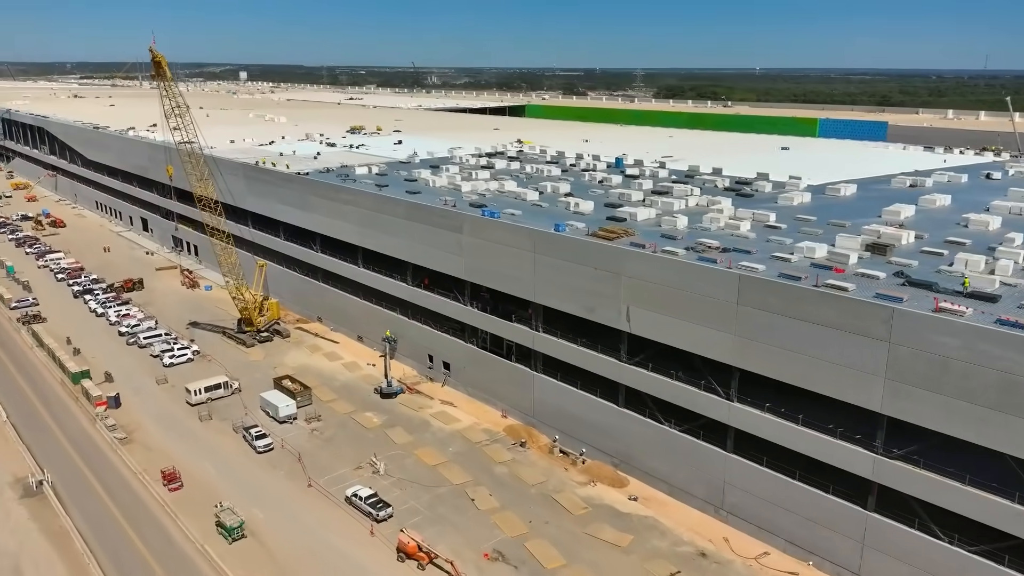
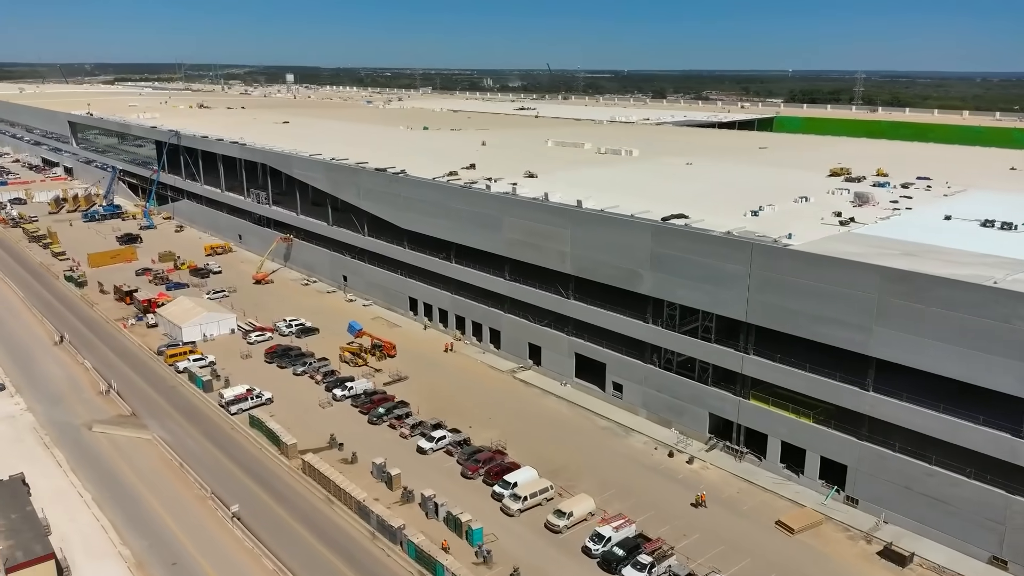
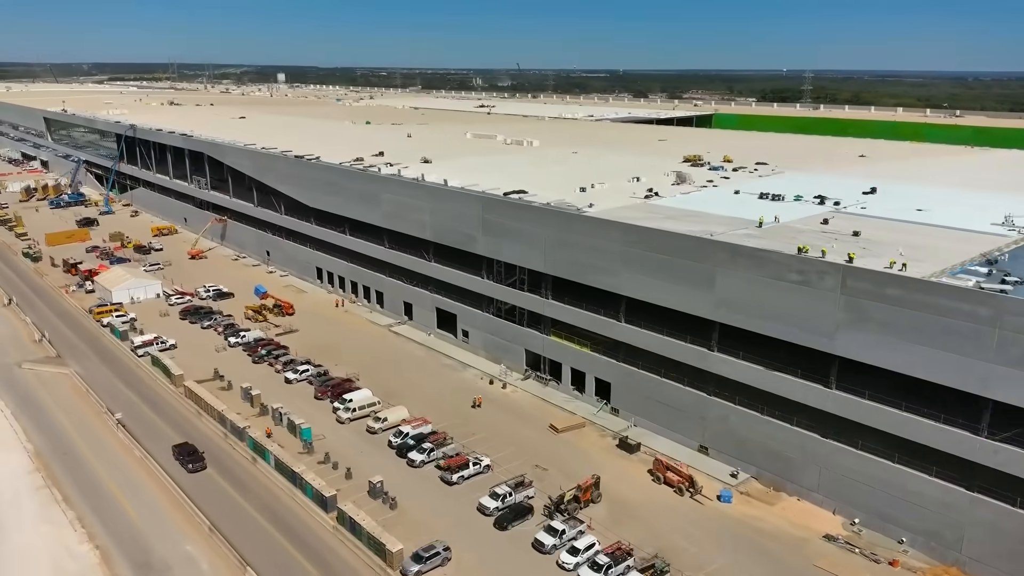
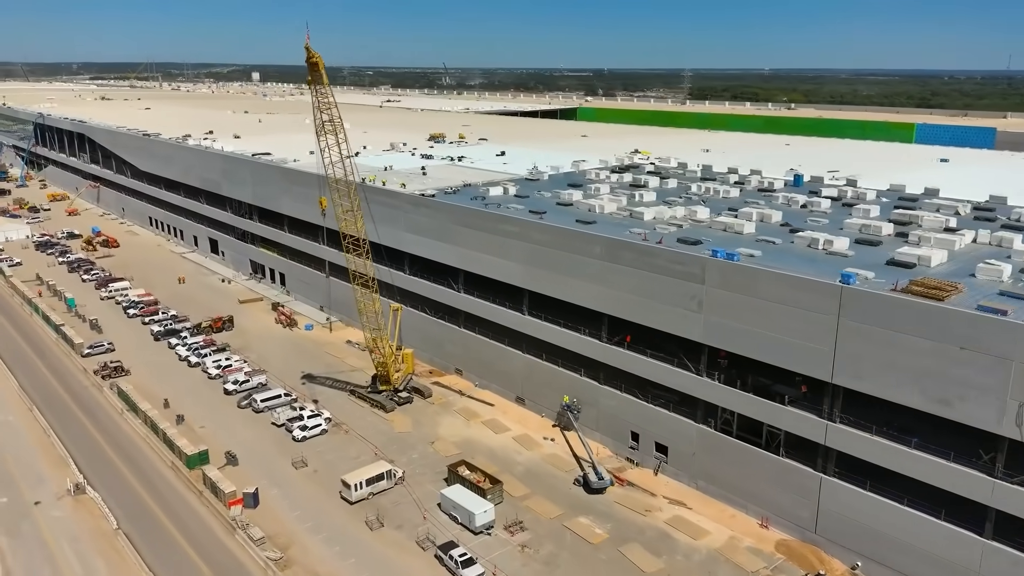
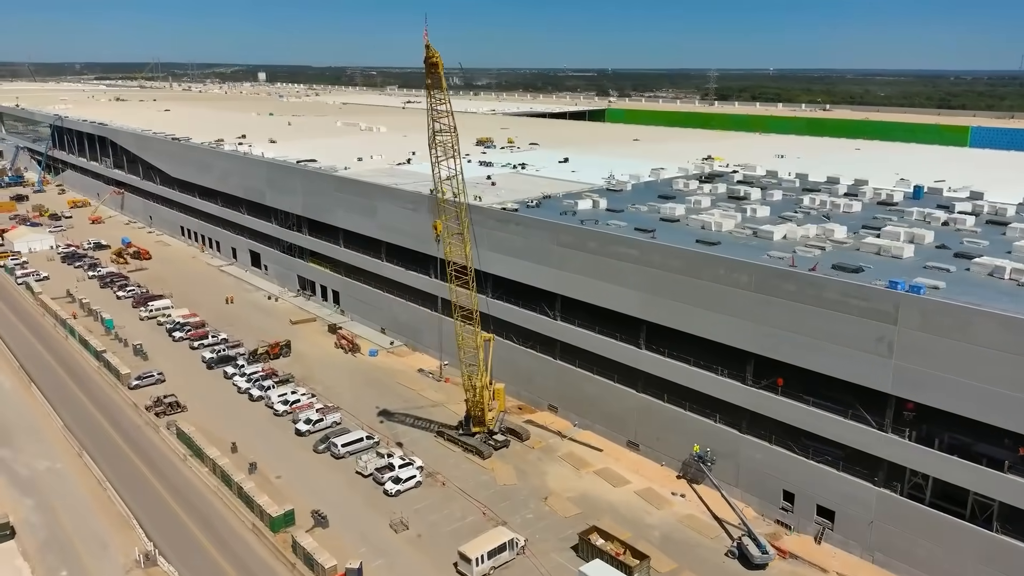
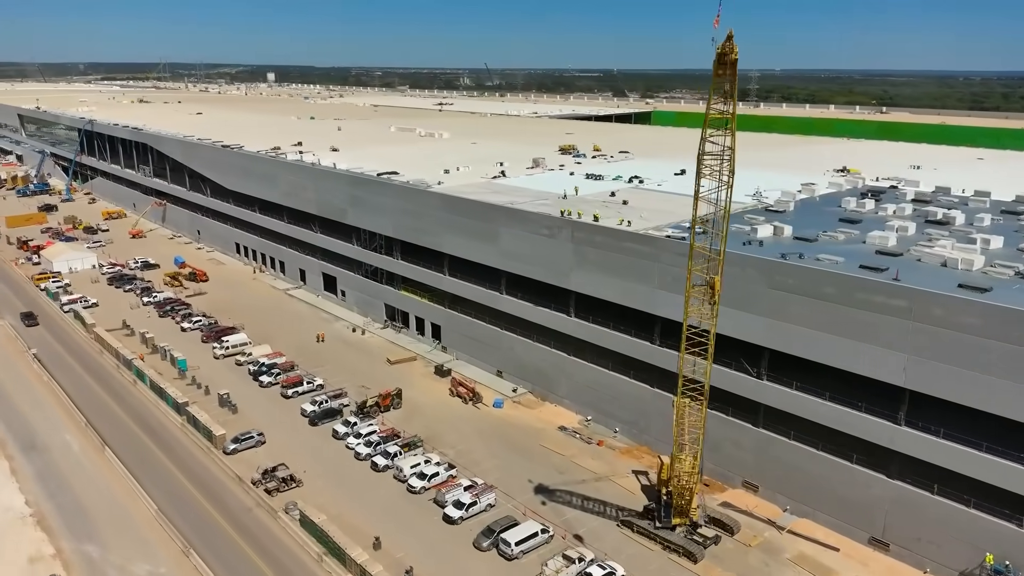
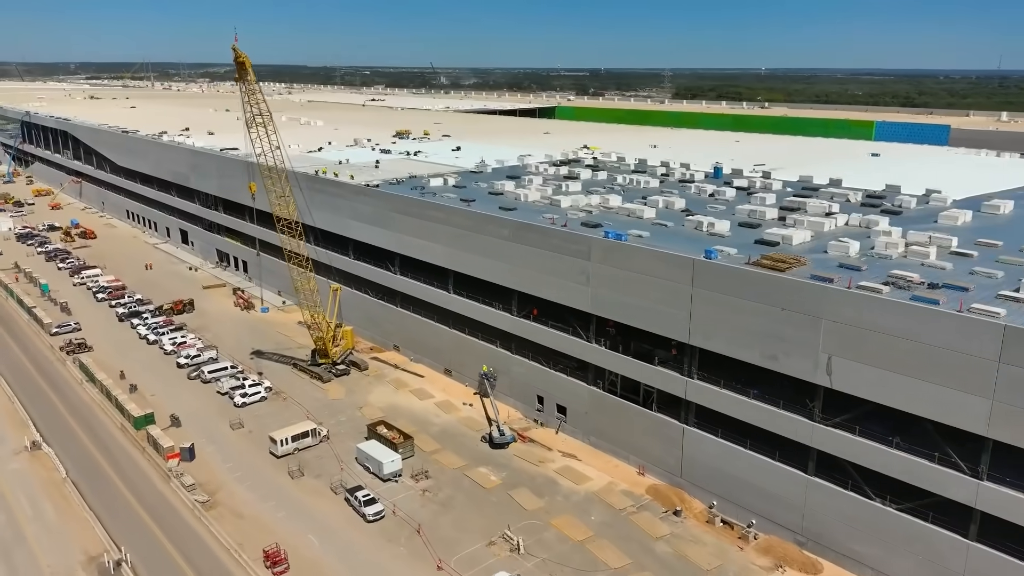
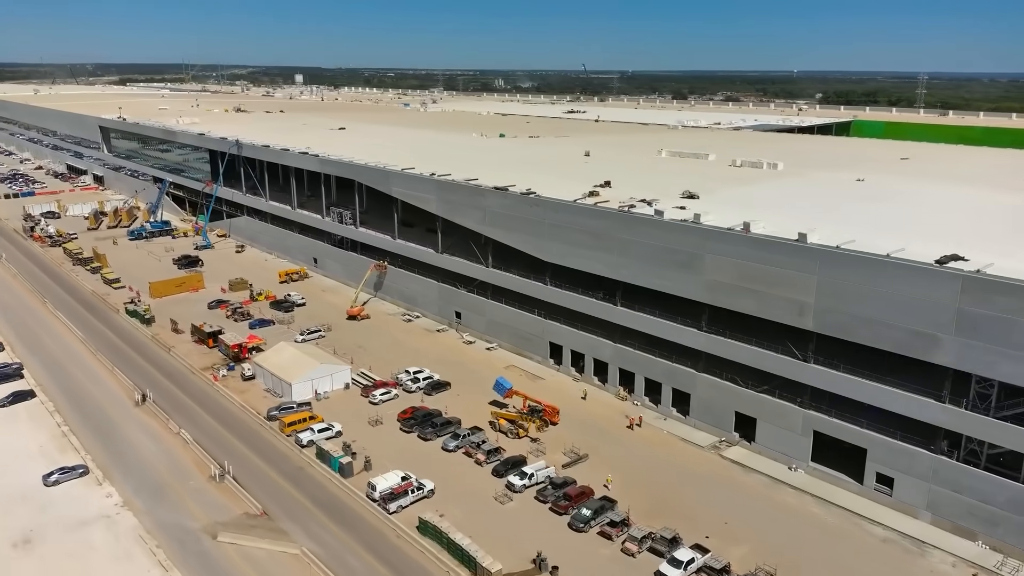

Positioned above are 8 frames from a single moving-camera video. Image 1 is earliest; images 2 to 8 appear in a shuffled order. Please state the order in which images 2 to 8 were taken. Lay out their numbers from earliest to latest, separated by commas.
7, 4, 5, 6, 3, 2, 8
